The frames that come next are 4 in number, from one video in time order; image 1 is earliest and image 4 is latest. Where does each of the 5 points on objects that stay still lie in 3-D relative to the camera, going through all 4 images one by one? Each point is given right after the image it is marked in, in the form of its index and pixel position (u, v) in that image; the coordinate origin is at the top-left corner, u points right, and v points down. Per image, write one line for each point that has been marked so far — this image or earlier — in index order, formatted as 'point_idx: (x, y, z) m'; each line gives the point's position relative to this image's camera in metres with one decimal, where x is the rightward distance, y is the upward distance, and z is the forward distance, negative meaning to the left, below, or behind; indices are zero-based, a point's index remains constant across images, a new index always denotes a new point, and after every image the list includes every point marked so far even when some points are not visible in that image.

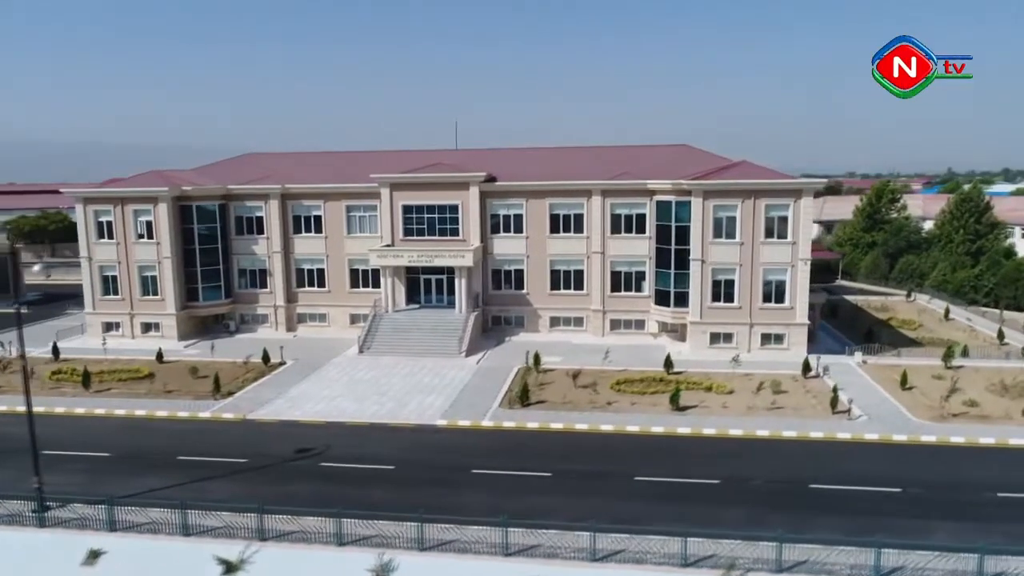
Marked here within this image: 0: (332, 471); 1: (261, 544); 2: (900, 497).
0: (-4.7, -4.8, +19.8) m
1: (-5.1, -5.2, +15.5) m
2: (+8.9, -4.8, +17.4) m
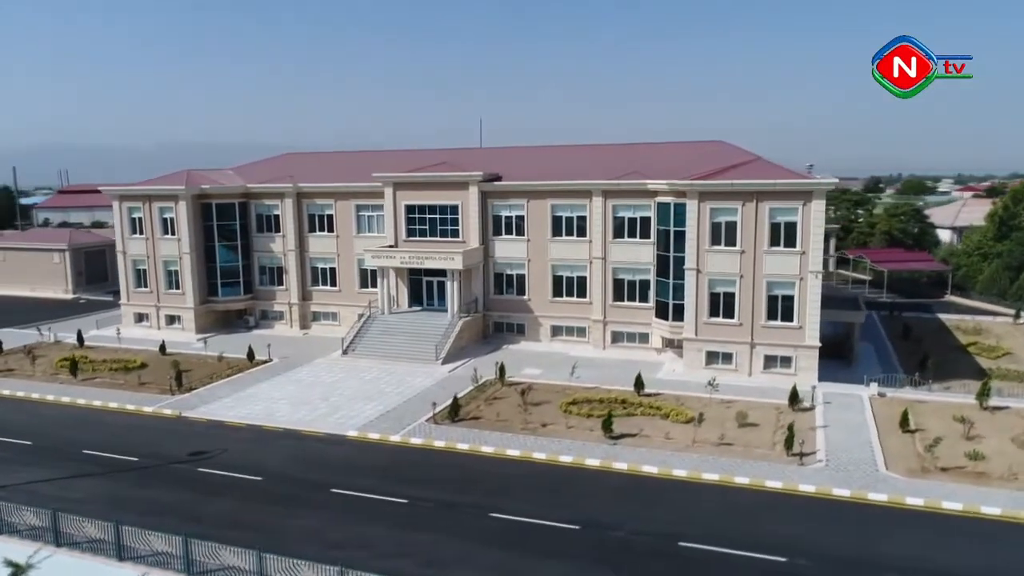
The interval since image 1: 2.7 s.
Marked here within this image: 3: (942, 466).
0: (-7.9, -4.8, +19.3) m
1: (-9.2, -5.2, +15.2) m
2: (+5.0, -5.3, +14.2) m
3: (+10.8, -4.5, +19.1) m
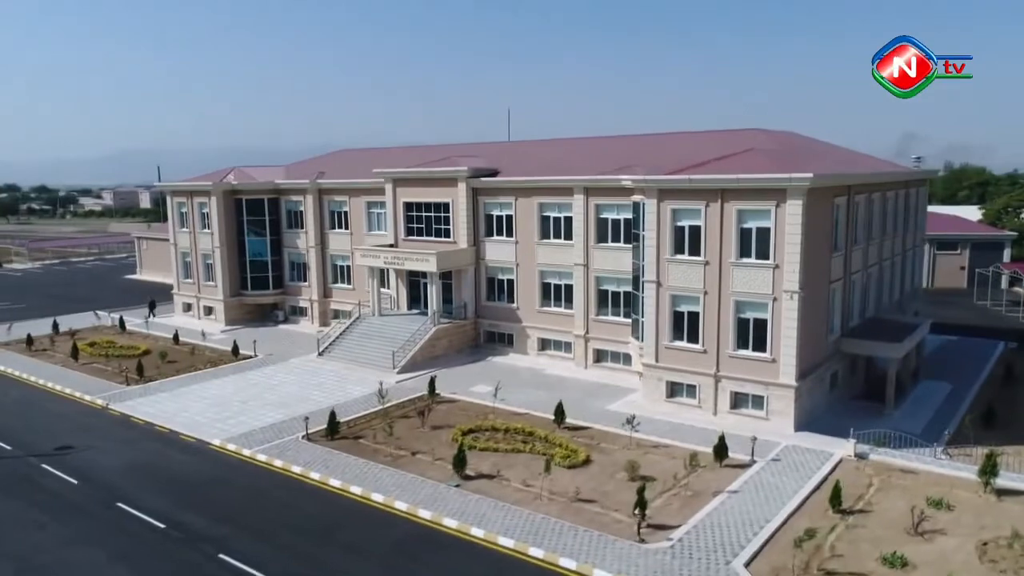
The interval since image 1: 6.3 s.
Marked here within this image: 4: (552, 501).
0: (-12.0, -4.7, +19.2) m
1: (-14.5, -5.1, +15.6) m
2: (-1.2, -5.6, +10.8) m
3: (+5.8, -5.1, +13.8) m
4: (+0.9, -4.7, +16.9) m
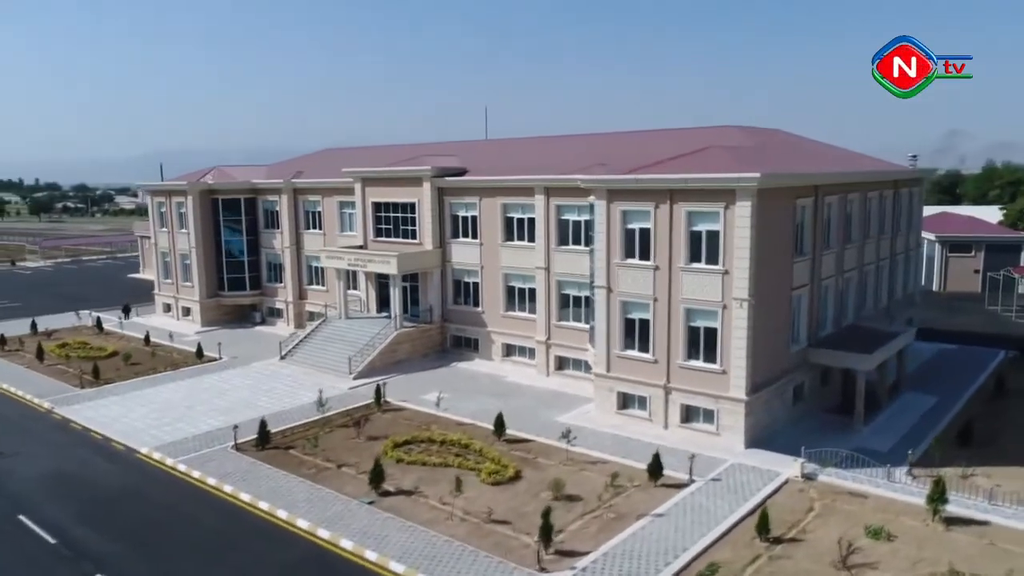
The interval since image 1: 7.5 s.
0: (-13.8, -4.8, +18.8) m
1: (-16.4, -5.1, +15.3) m
2: (-3.4, -5.8, +9.9) m
3: (+3.8, -5.3, +12.6) m
4: (-1.0, -4.9, +15.9) m
